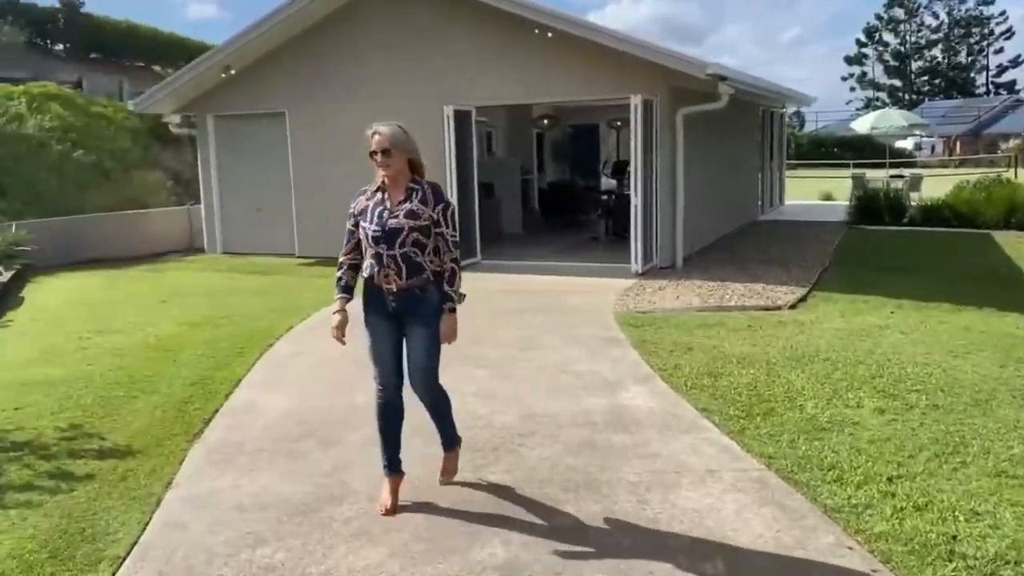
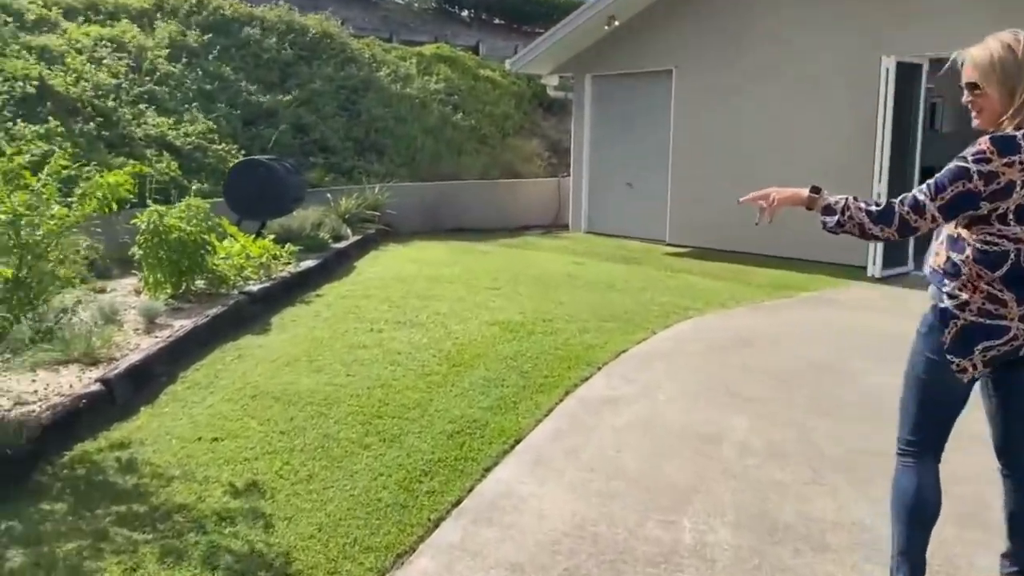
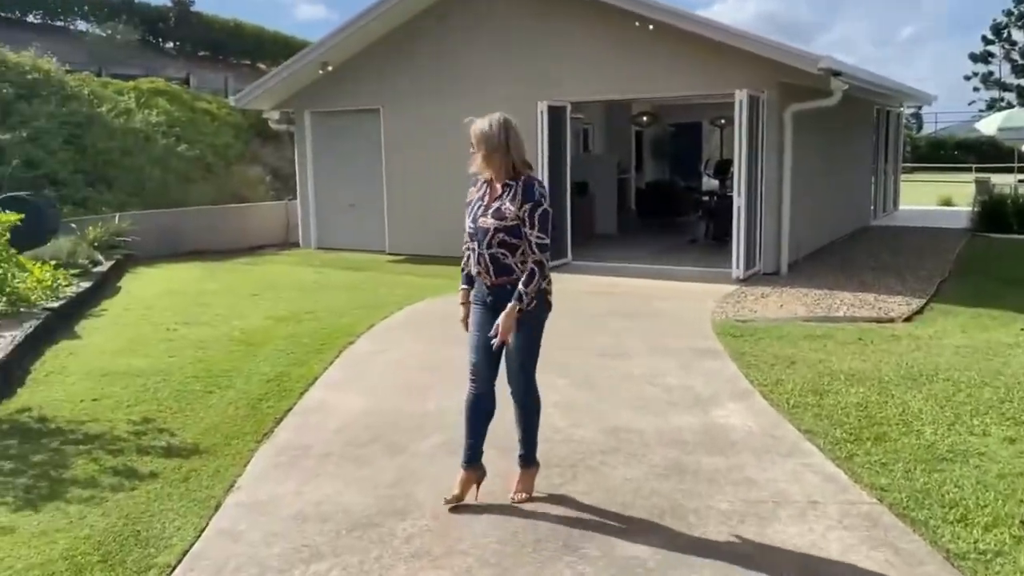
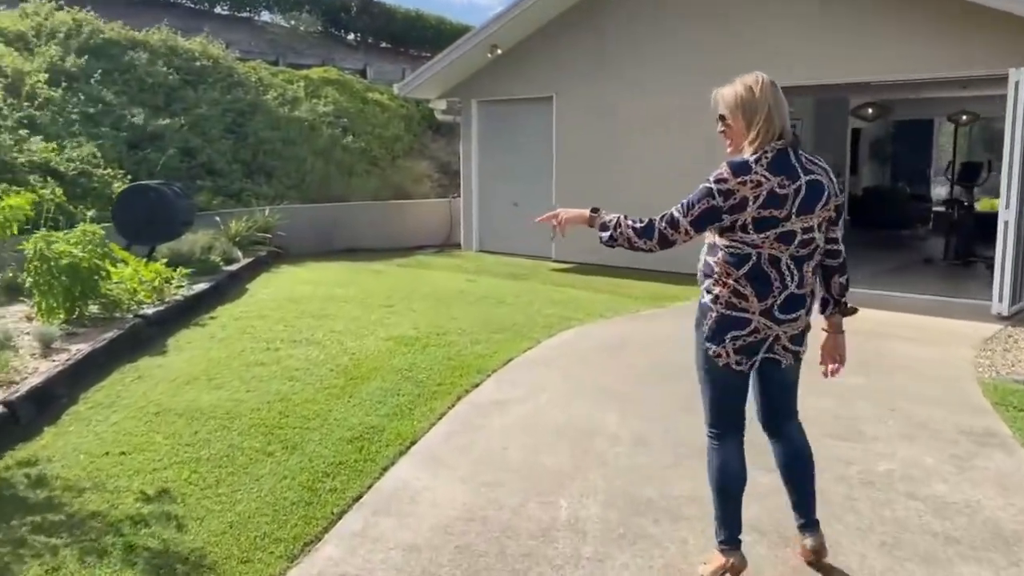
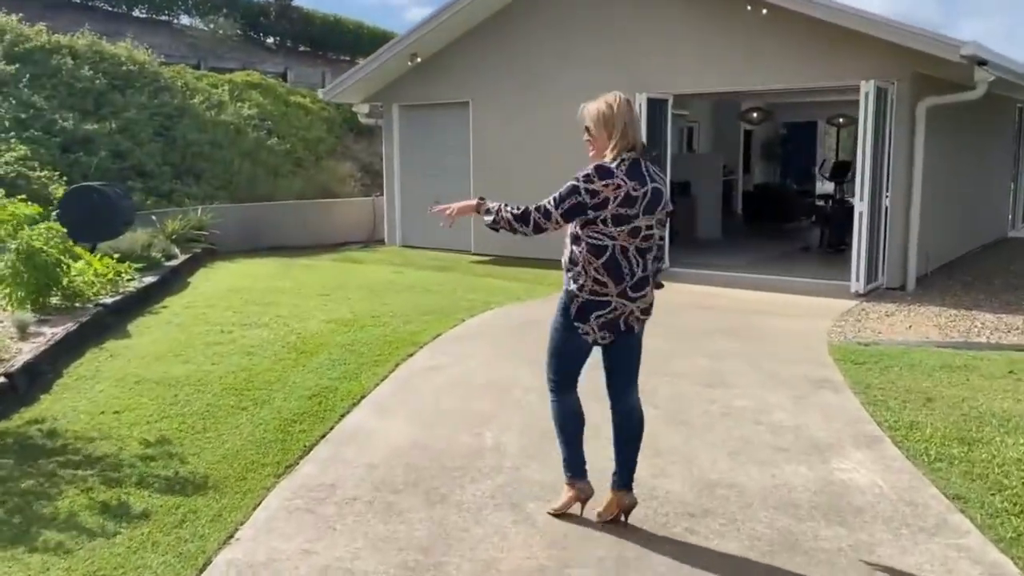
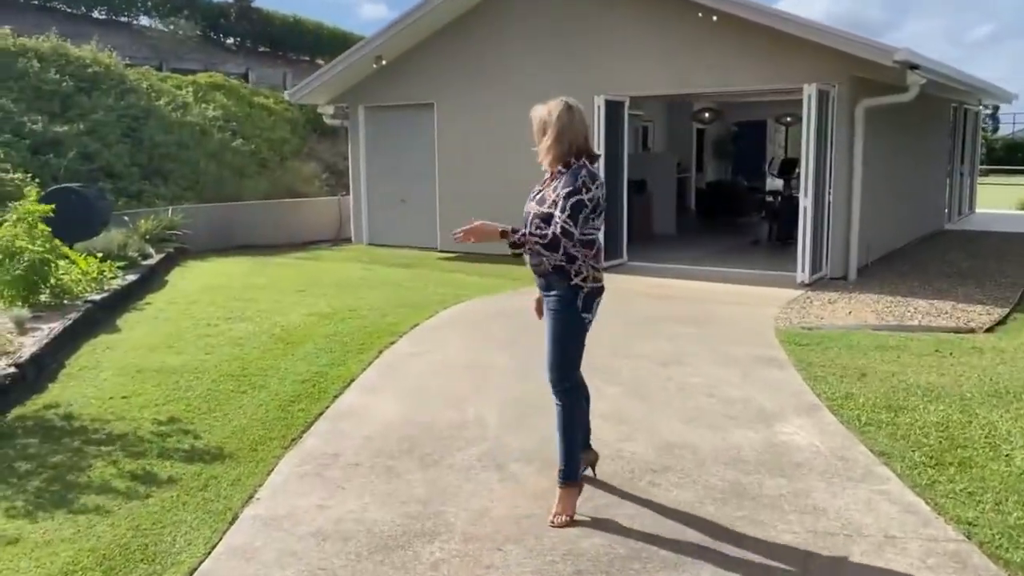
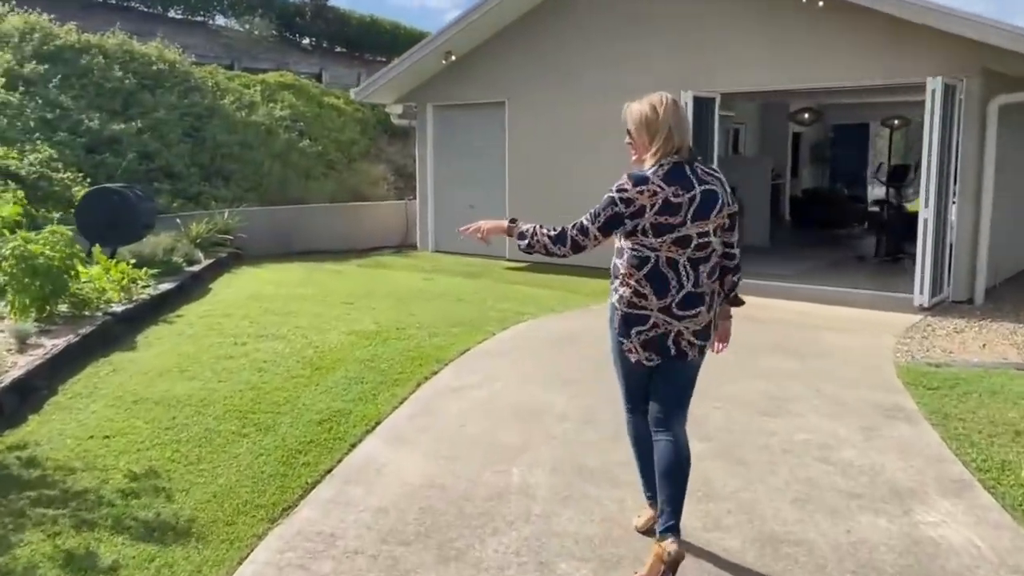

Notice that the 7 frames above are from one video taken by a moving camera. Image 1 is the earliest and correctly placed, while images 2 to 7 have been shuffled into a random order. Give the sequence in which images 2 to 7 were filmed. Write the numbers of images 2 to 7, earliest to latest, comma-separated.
3, 6, 5, 7, 4, 2
